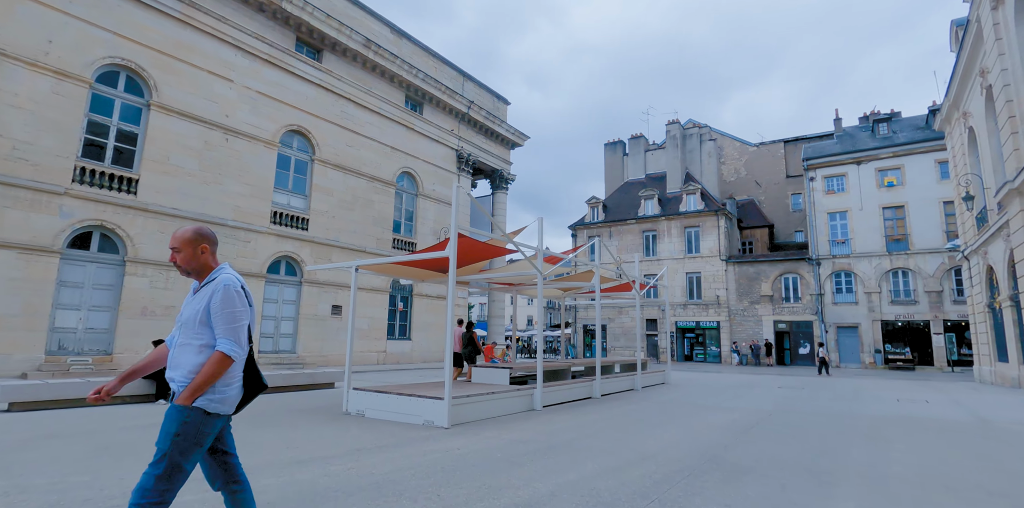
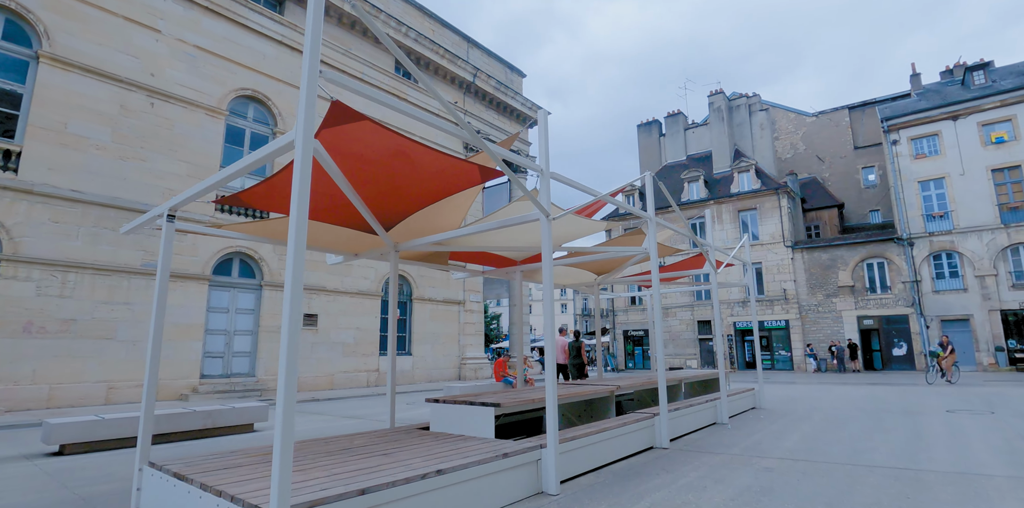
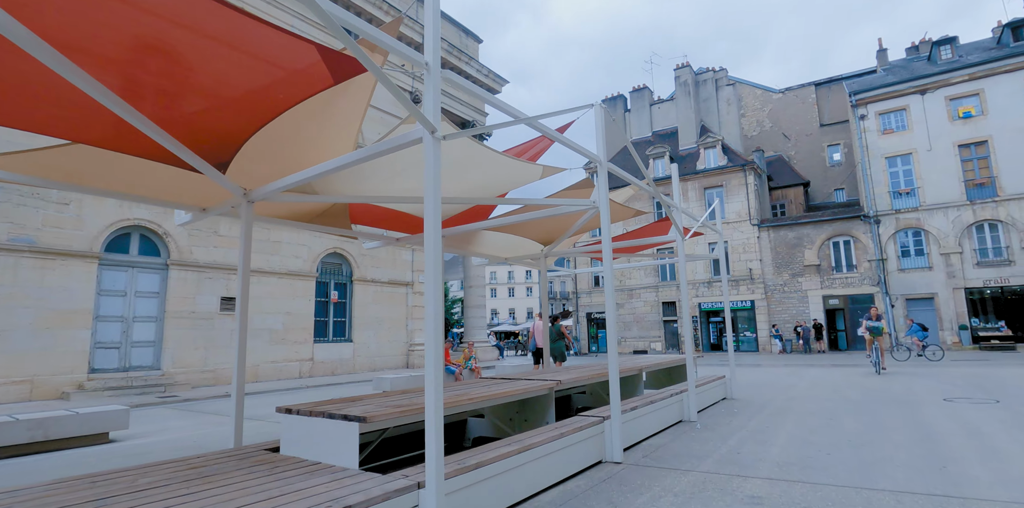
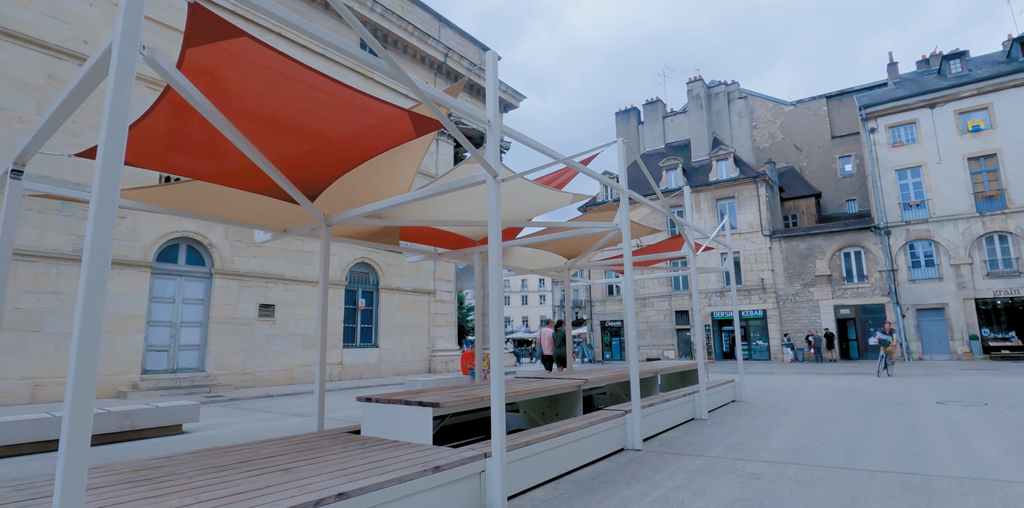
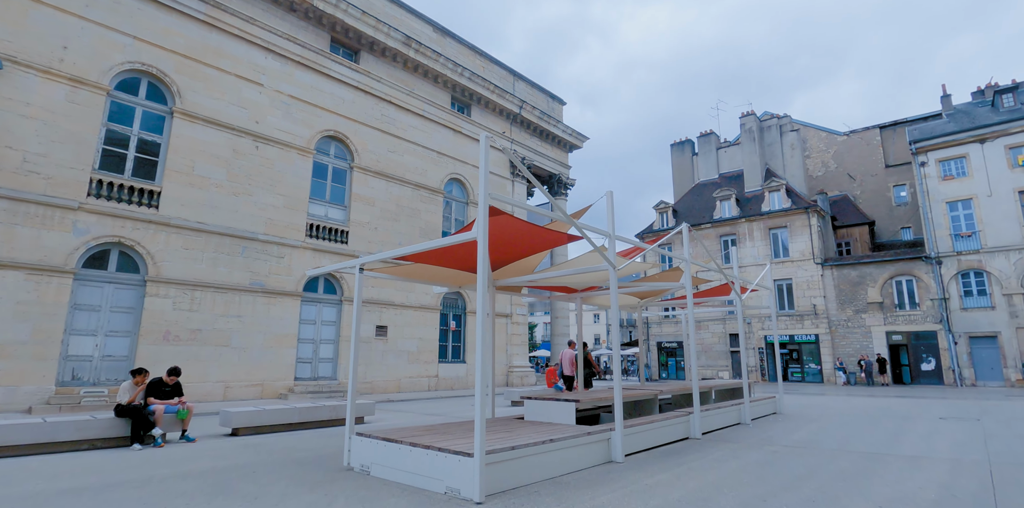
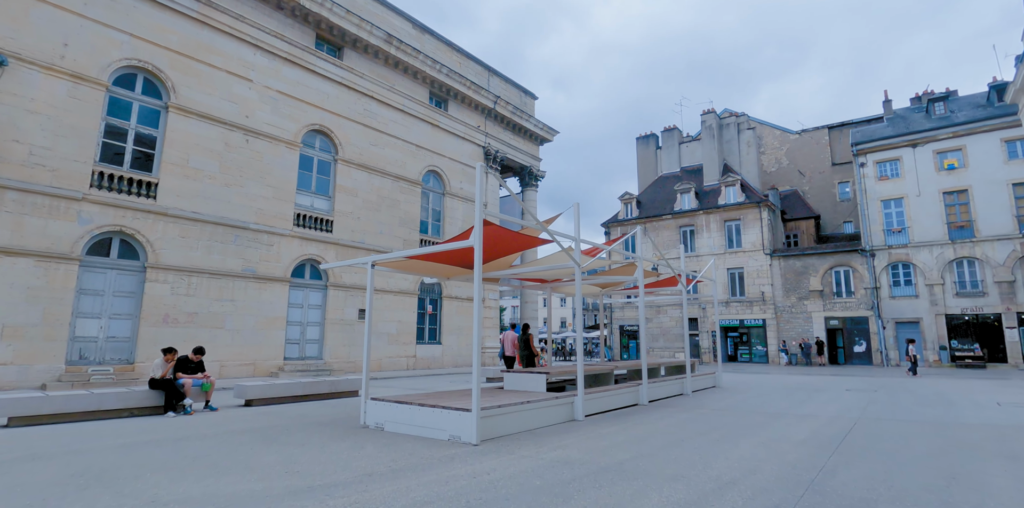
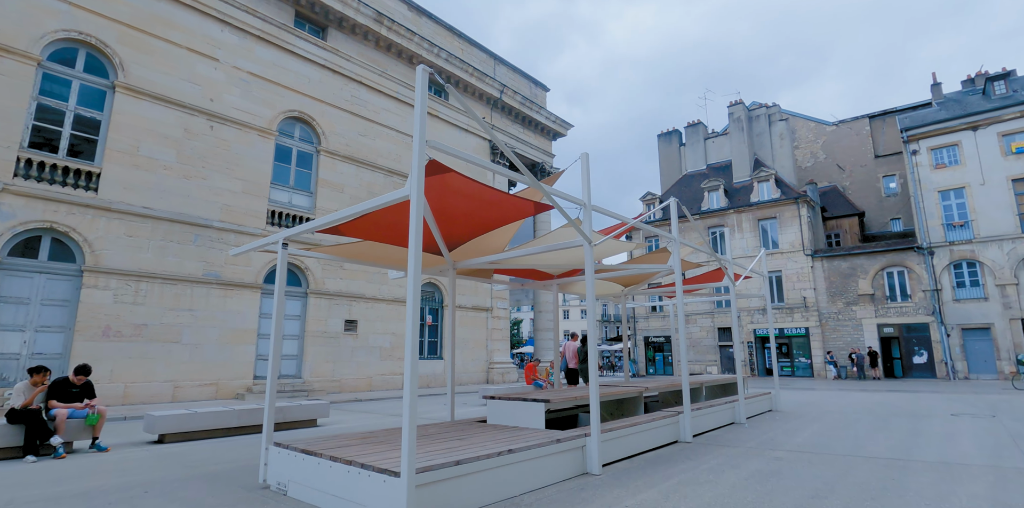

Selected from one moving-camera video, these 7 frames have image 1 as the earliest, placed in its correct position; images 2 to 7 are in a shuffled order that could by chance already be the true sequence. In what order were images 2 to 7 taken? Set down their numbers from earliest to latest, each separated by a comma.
6, 5, 7, 2, 4, 3
